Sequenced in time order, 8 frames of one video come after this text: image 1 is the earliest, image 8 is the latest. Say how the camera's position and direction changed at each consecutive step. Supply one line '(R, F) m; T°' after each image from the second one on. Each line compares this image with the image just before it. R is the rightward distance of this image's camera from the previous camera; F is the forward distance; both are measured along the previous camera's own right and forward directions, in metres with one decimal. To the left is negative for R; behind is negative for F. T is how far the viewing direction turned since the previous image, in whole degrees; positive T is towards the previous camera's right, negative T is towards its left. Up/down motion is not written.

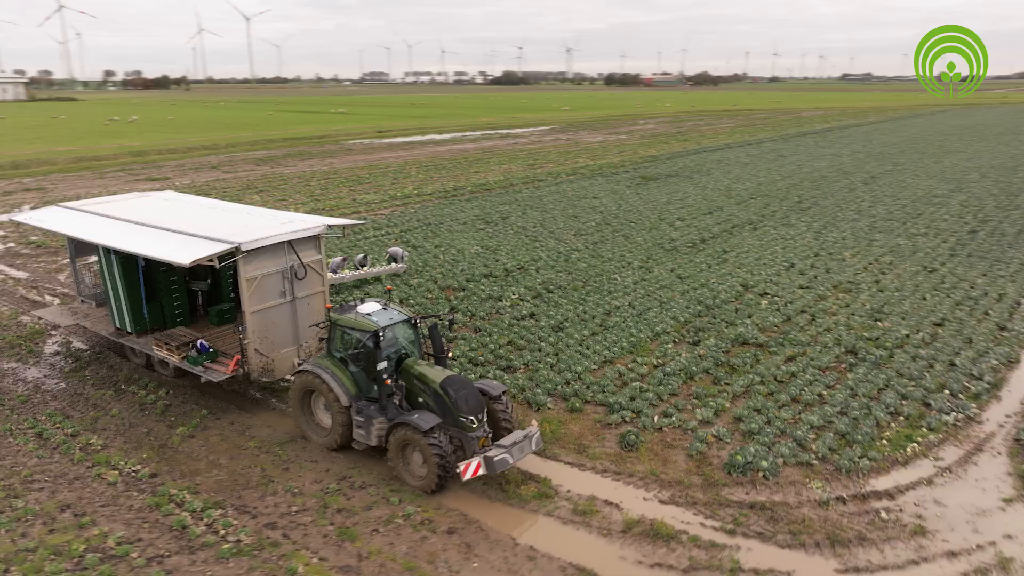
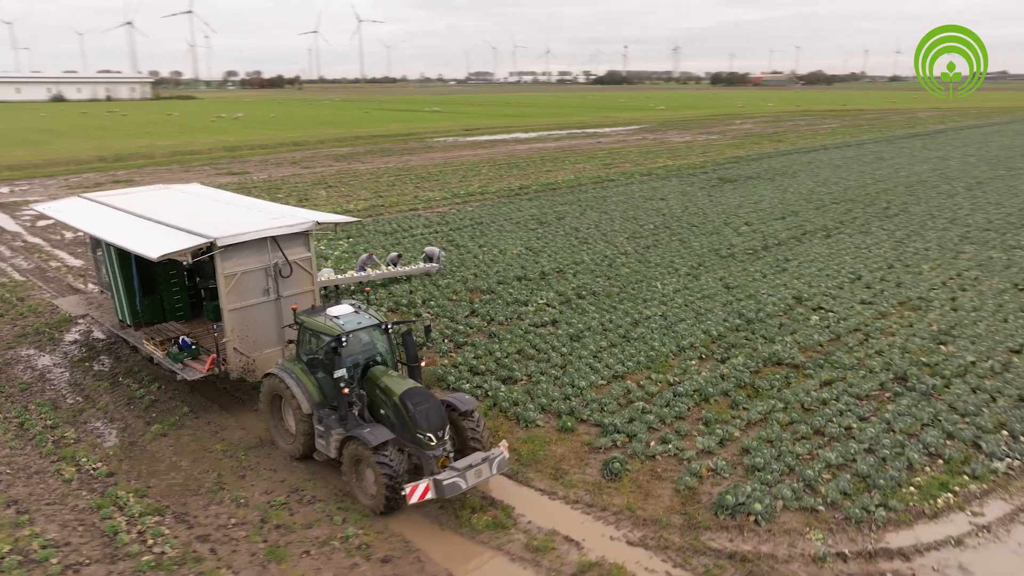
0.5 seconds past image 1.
(+1.4, +0.9) m; -7°
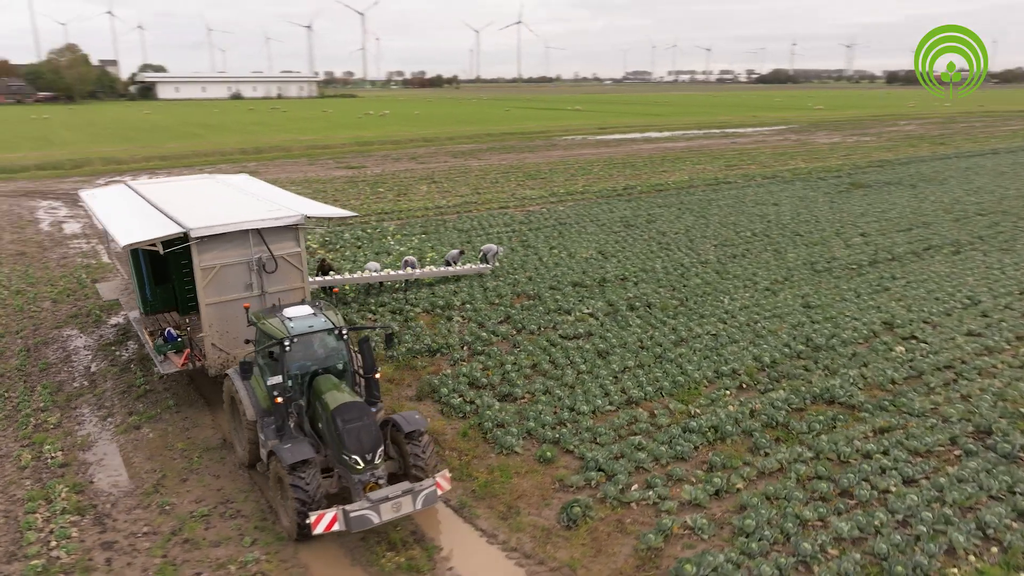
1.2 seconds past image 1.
(+1.9, +1.3) m; -11°
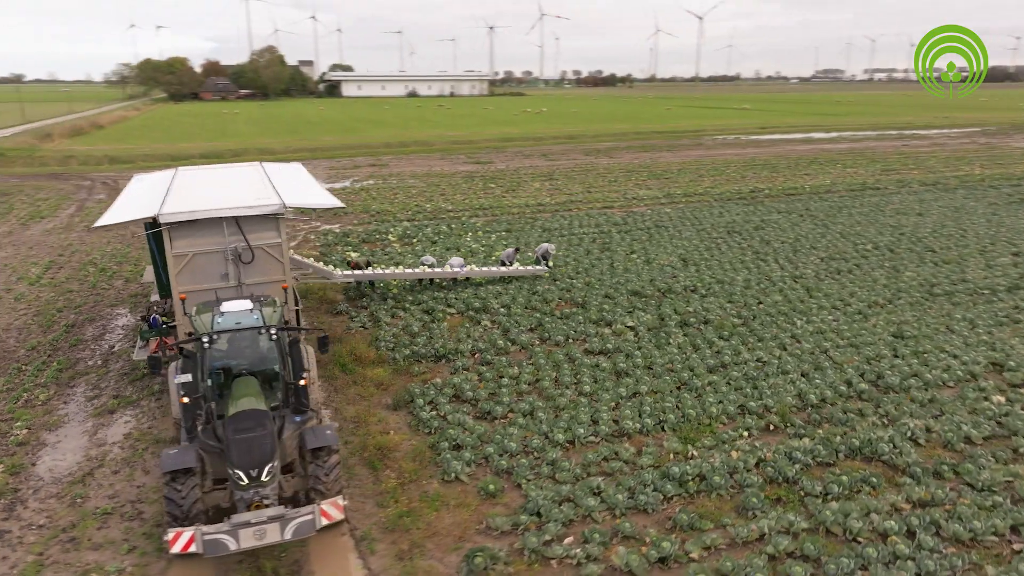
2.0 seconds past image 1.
(+2.2, +1.4) m; -12°
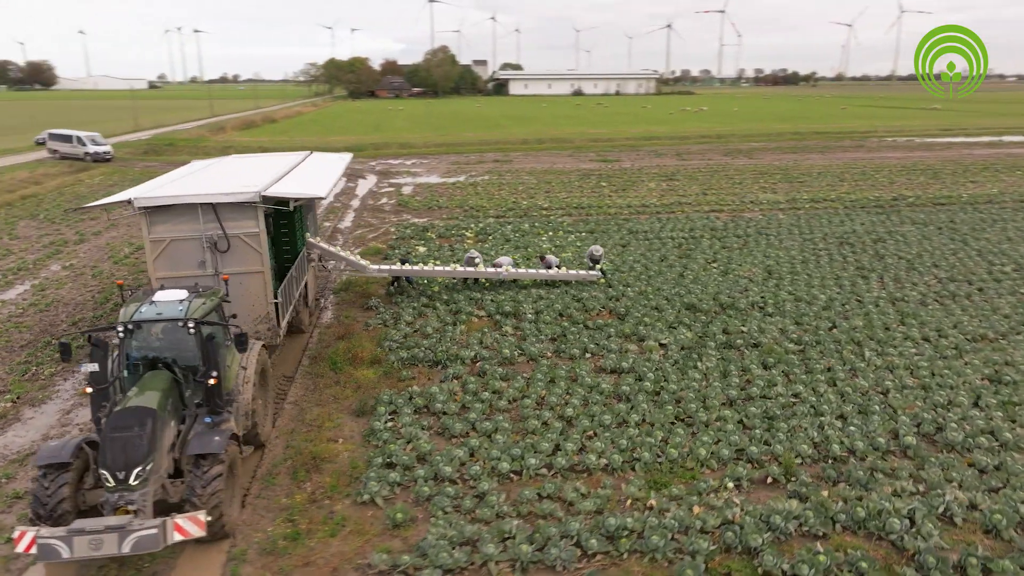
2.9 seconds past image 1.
(+2.2, +1.2) m; -12°
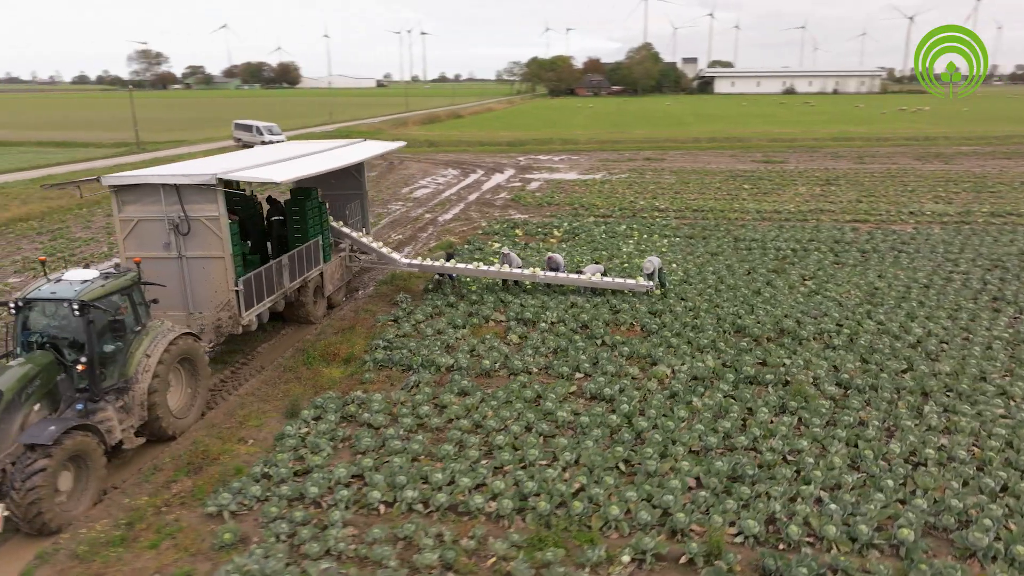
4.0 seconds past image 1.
(+2.7, +1.5) m; -15°
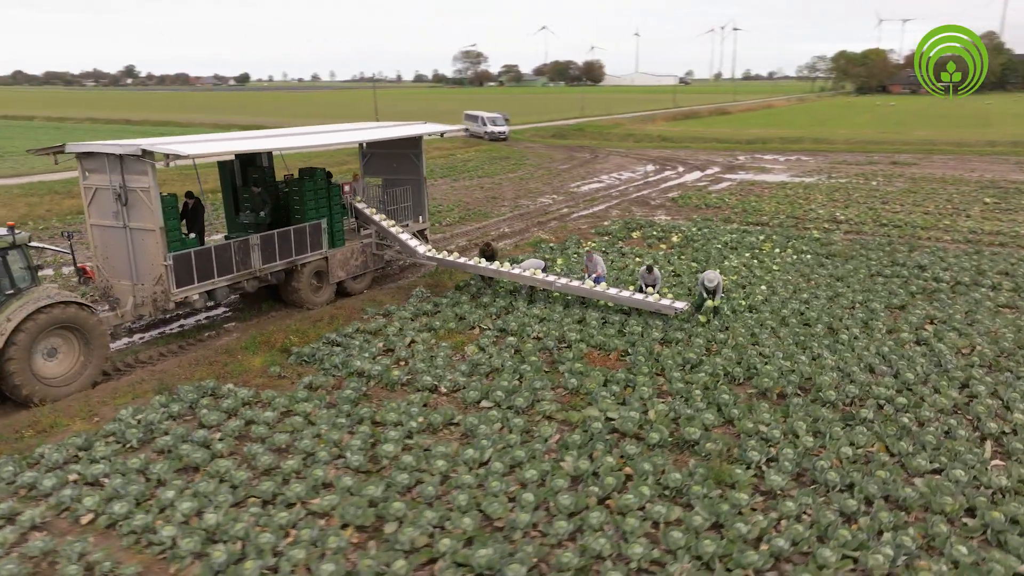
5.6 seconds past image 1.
(+3.9, +2.3) m; -21°
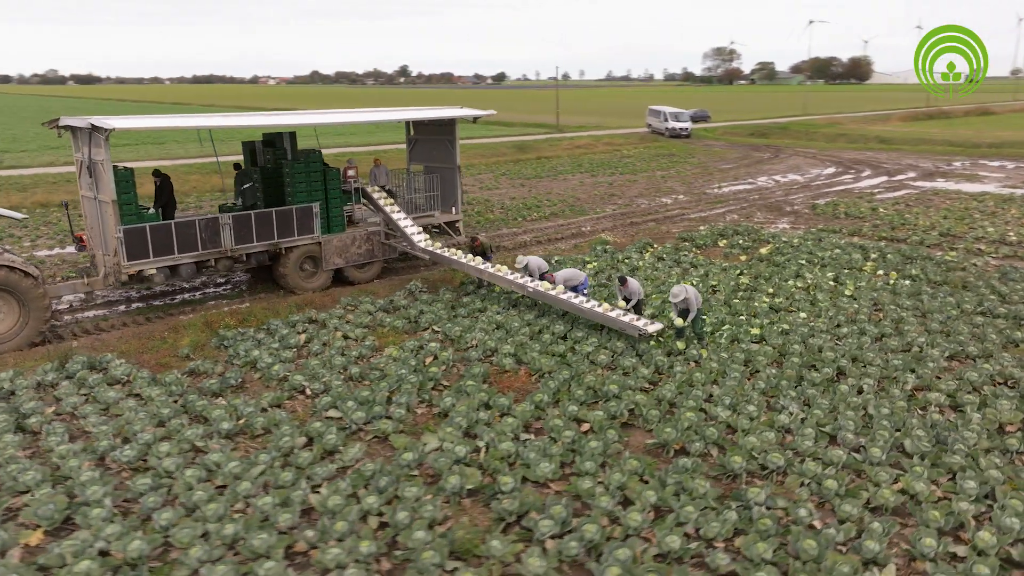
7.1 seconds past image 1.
(+3.4, +1.7) m; -17°
